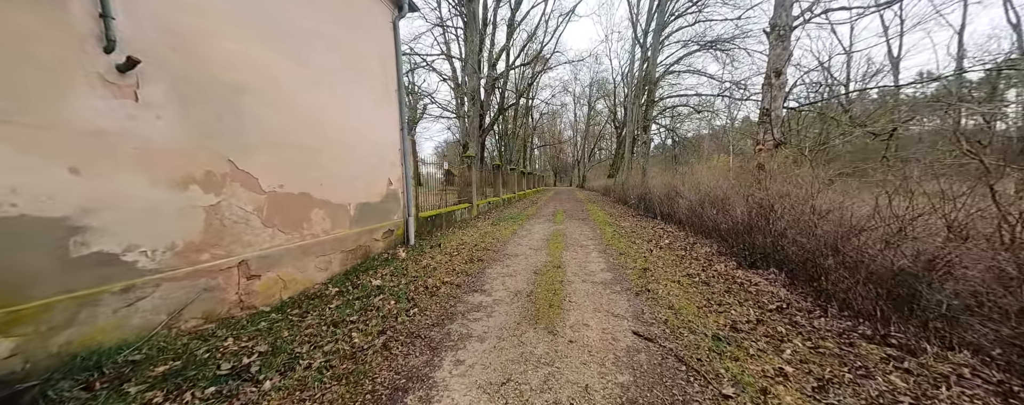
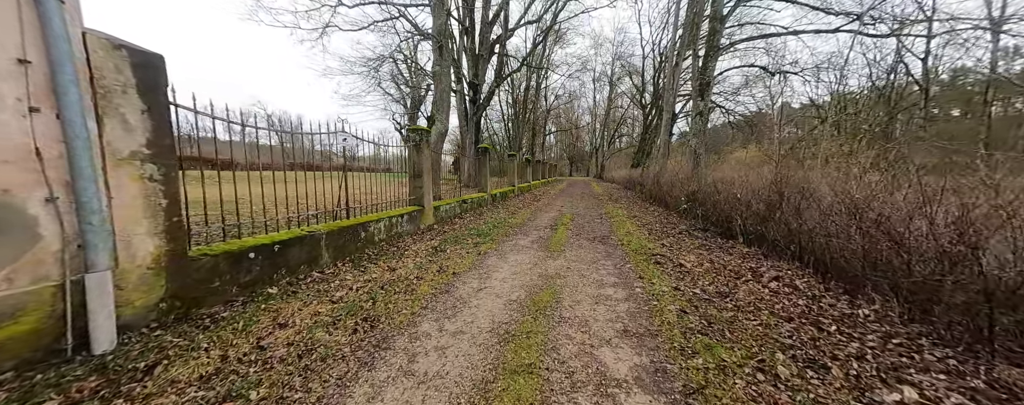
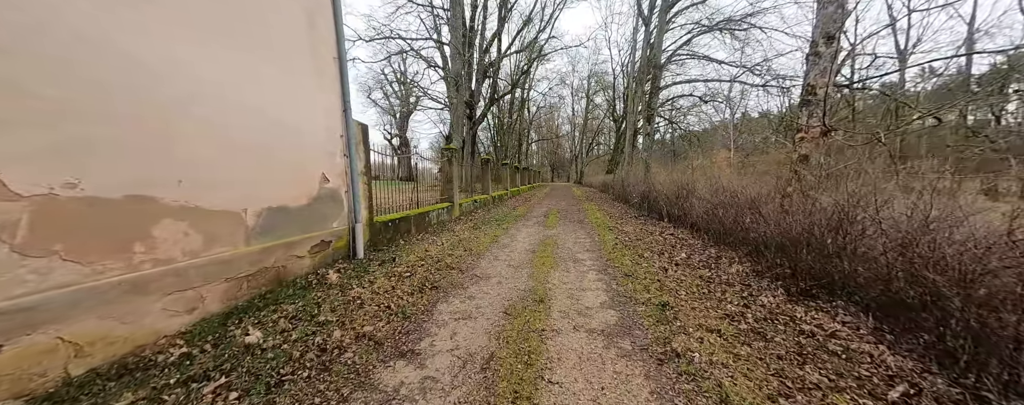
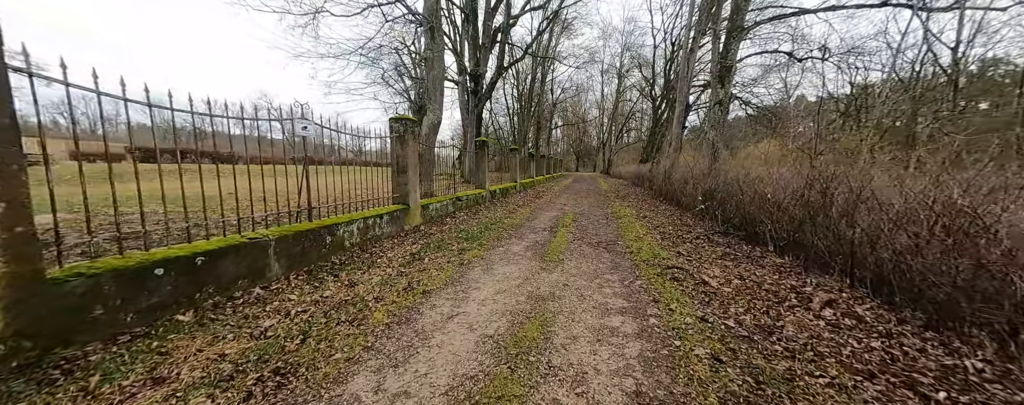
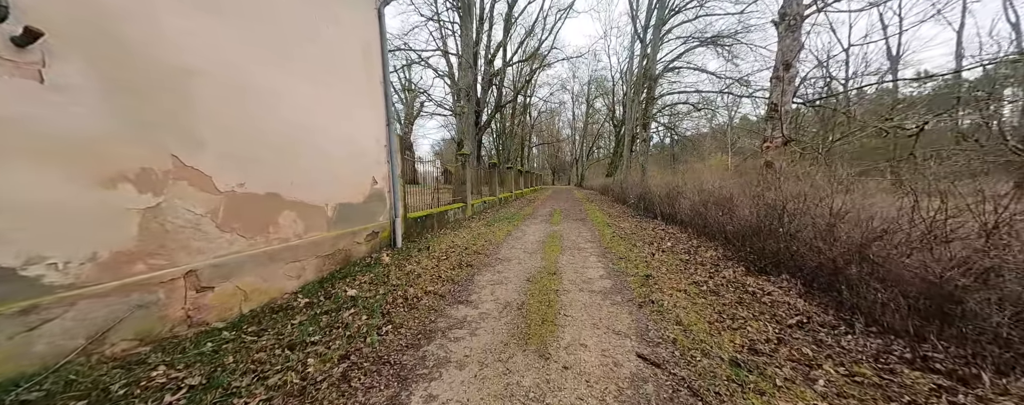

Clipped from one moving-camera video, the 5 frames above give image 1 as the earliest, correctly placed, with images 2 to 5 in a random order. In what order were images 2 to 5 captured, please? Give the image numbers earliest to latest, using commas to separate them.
5, 3, 2, 4
